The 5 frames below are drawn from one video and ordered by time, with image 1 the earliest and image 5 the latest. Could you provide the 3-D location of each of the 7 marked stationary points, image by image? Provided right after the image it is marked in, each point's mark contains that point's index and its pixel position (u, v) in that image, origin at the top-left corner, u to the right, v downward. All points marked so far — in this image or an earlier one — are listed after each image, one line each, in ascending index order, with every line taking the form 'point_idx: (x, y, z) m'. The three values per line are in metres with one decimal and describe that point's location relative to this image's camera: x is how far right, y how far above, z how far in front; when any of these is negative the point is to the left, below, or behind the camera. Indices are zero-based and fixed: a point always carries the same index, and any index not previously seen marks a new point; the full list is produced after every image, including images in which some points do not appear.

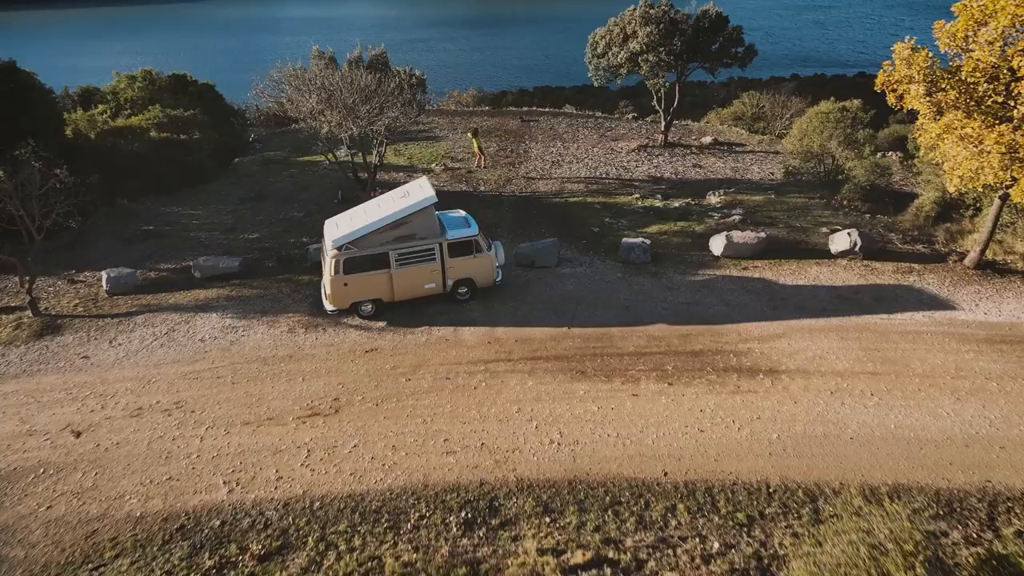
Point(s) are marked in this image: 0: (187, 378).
0: (-5.2, -1.4, +11.3) m
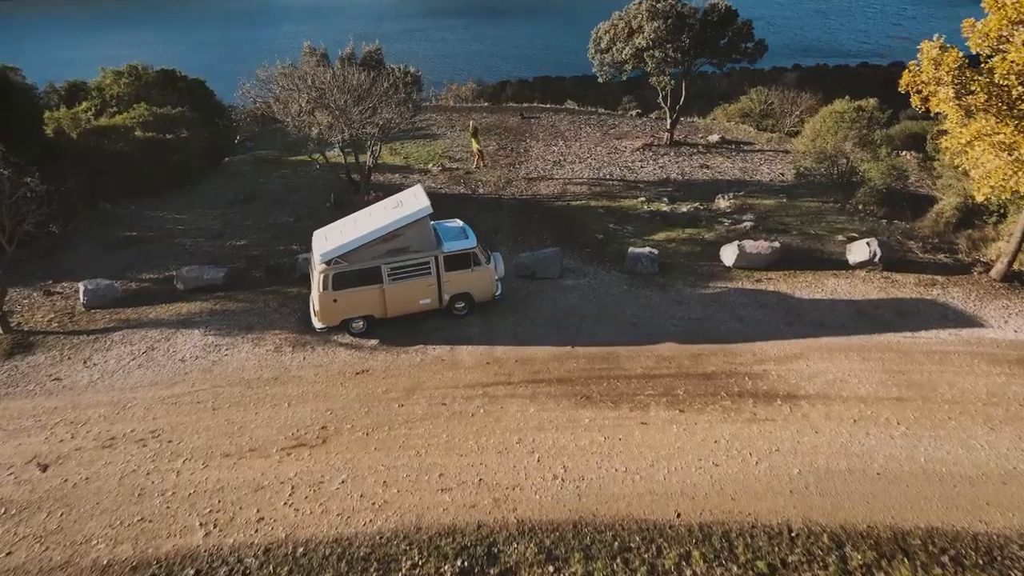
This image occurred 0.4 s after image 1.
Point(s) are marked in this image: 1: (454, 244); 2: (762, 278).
0: (-5.2, -1.7, +10.6) m
1: (-1.0, +0.8, +12.0) m
2: (+4.7, +0.2, +13.5) m
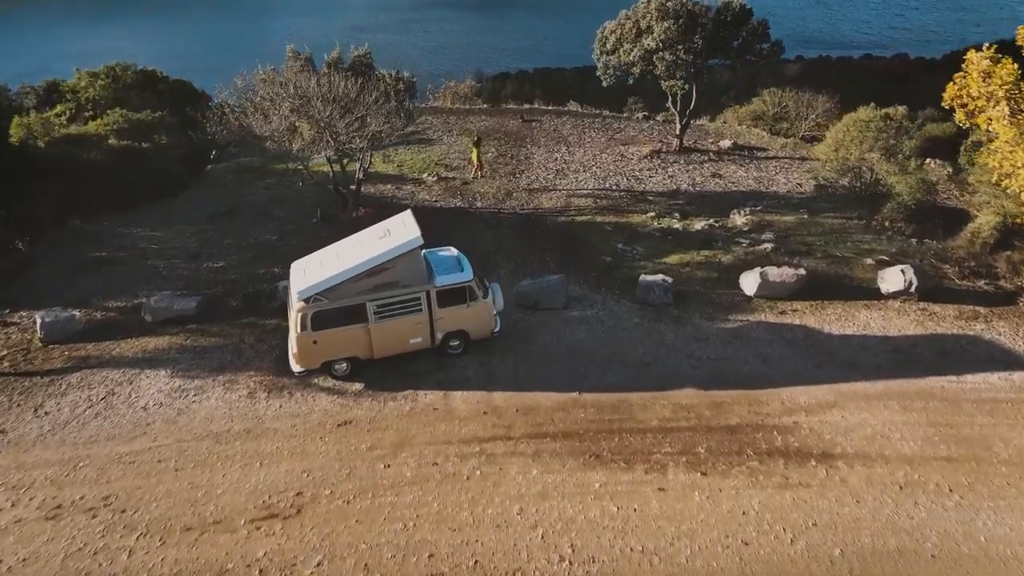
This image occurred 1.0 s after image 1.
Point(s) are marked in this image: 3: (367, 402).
0: (-5.2, -2.3, +9.4) m
1: (-1.0, +0.2, +10.8) m
2: (+4.7, -0.4, +12.3) m
3: (-2.1, -1.7, +10.4) m
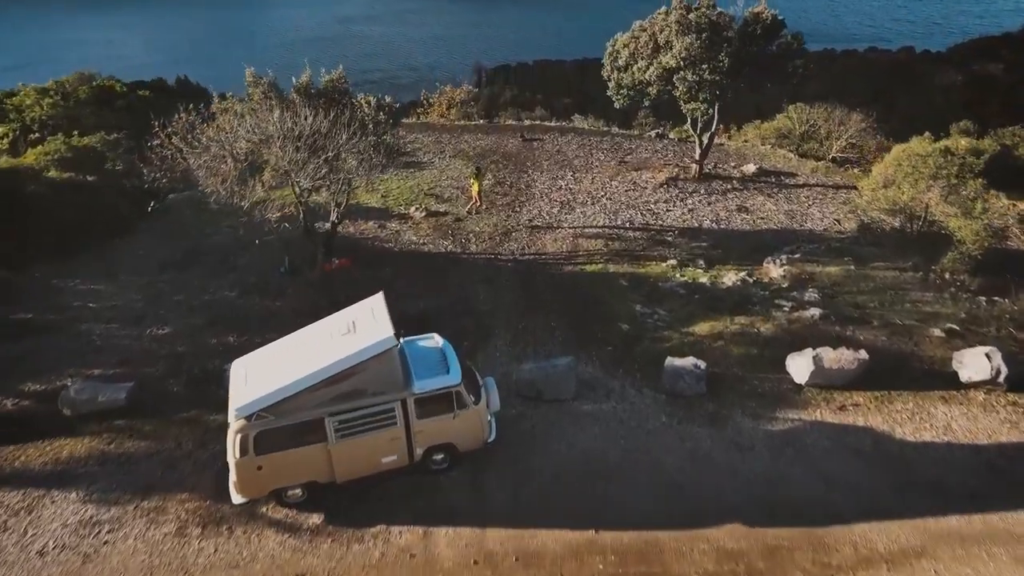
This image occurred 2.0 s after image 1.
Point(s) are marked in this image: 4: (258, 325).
0: (-5.2, -3.6, +7.2) m
1: (-1.0, -1.1, +8.6) m
2: (+4.7, -1.6, +10.1) m
3: (-2.1, -2.9, +8.2) m
4: (-4.5, -0.6, +12.5) m
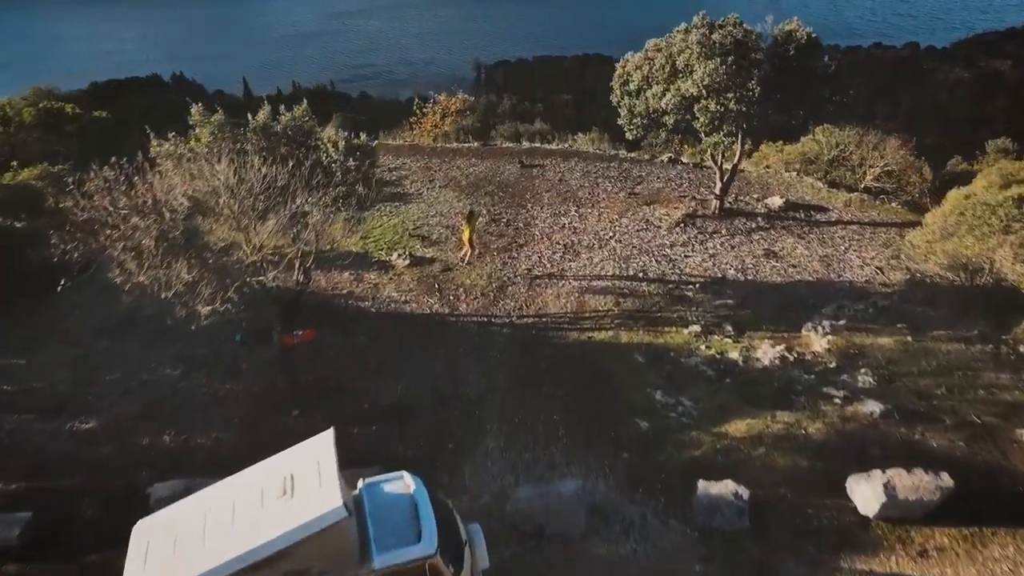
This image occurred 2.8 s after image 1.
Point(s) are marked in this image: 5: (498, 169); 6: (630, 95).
0: (-5.2, -4.9, +5.1) m
1: (-1.1, -2.4, +6.5) m
2: (+4.6, -2.9, +8.0) m
3: (-2.2, -4.2, +6.1) m
4: (-4.5, -1.9, +10.4) m
5: (-0.4, +3.2, +19.4) m
6: (+2.6, +4.2, +15.6) m
